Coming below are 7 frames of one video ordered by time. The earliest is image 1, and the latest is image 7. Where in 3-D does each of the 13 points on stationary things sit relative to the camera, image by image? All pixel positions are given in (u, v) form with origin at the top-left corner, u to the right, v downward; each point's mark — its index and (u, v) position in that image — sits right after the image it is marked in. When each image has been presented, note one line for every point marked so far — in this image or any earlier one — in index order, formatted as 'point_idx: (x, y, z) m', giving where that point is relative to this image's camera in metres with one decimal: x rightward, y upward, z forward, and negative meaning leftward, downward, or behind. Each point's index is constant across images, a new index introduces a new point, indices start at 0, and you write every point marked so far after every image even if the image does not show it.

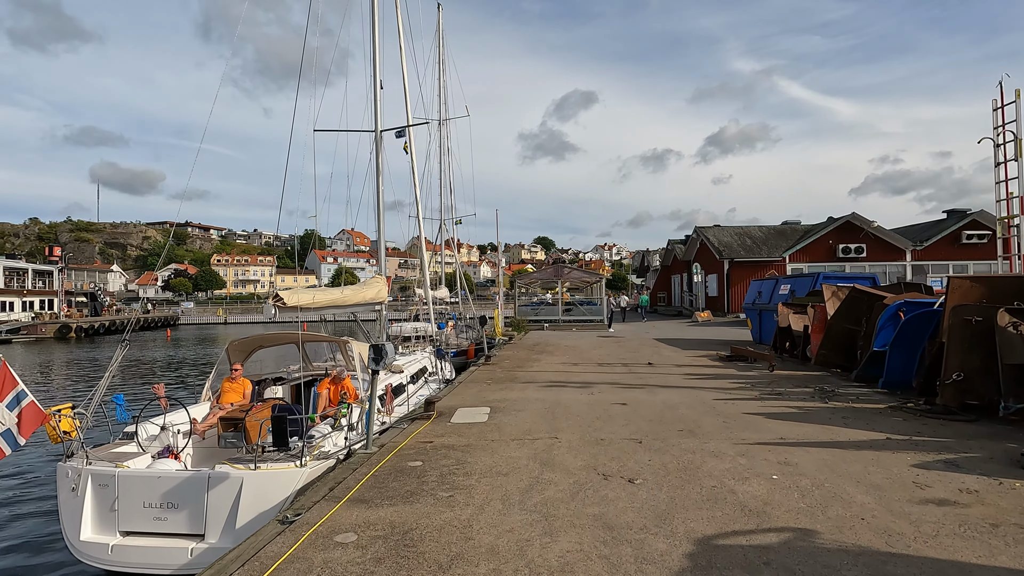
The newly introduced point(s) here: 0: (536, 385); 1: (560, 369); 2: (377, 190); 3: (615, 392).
0: (+0.4, -1.8, +10.1) m
1: (+1.1, -1.9, +12.4) m
2: (-3.9, +2.8, +15.5) m
3: (+1.8, -1.8, +9.2) m
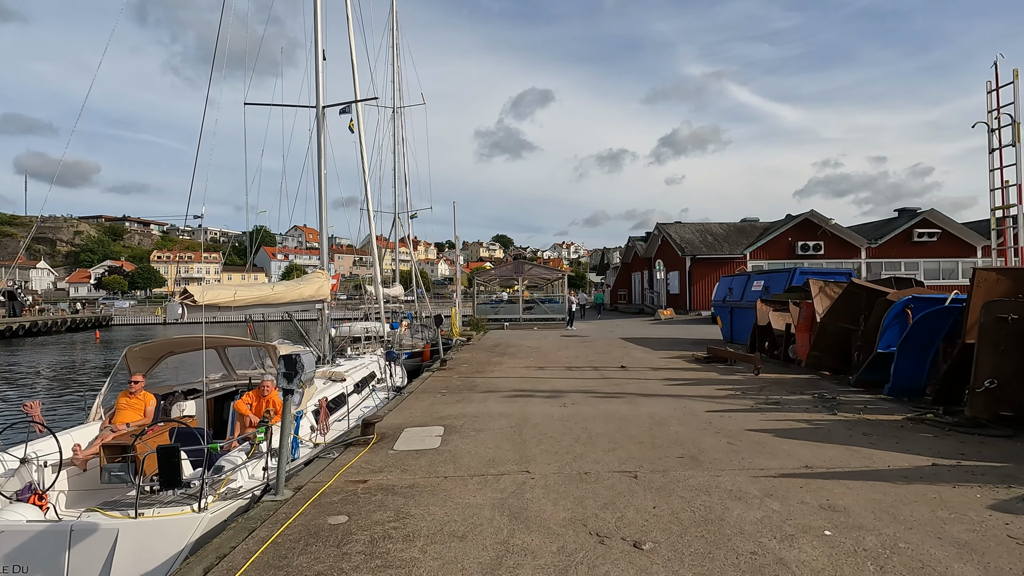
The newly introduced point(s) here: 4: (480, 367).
0: (-0.2, -1.8, +8.7) m
1: (+0.3, -1.8, +11.1) m
2: (-5.0, +2.9, +13.8) m
3: (+1.2, -1.7, +7.9) m
4: (-0.7, -1.8, +12.5) m
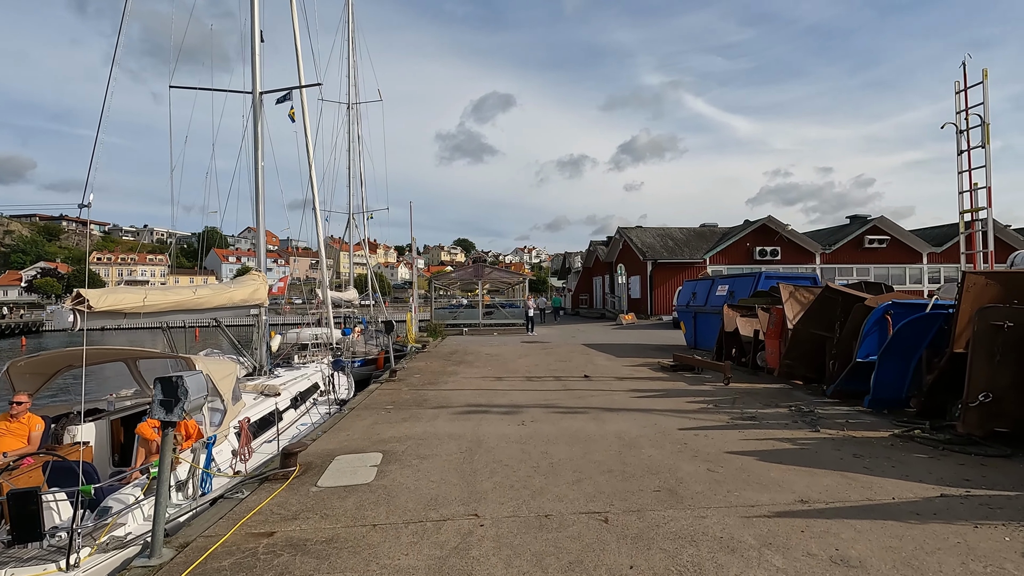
0: (-0.9, -1.8, +7.8) m
1: (-0.6, -1.9, +10.2) m
2: (-6.0, +2.8, +12.5) m
3: (+0.5, -1.8, +7.1) m
4: (-1.7, -1.9, +11.5) m
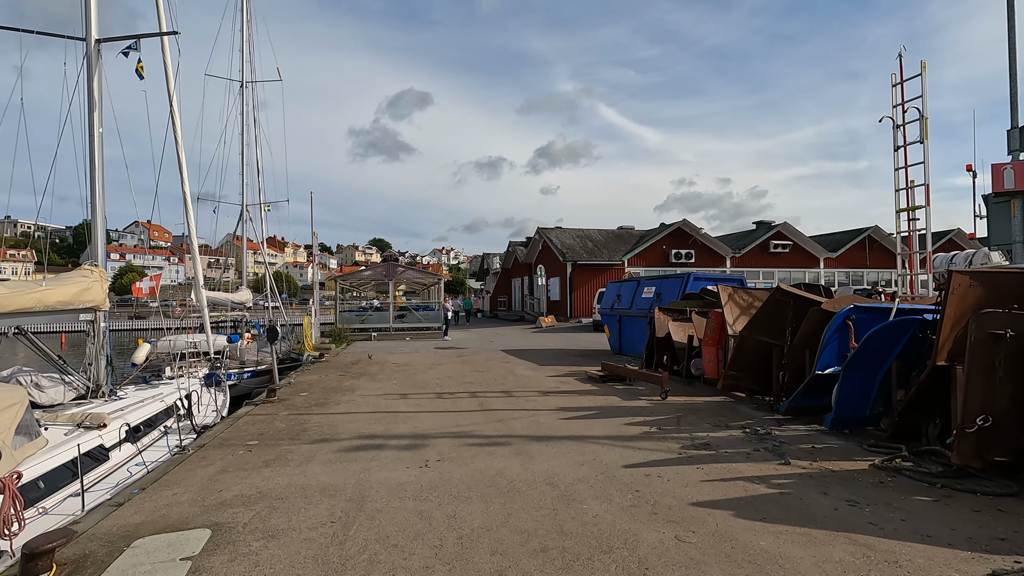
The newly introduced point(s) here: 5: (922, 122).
0: (-2.0, -1.8, +6.0) m
1: (-2.1, -1.9, +8.4) m
2: (-7.8, +2.8, +9.9) m
3: (-0.5, -1.8, +5.6) m
4: (-3.4, -1.9, +9.5) m
5: (+6.7, +2.7, +8.7) m
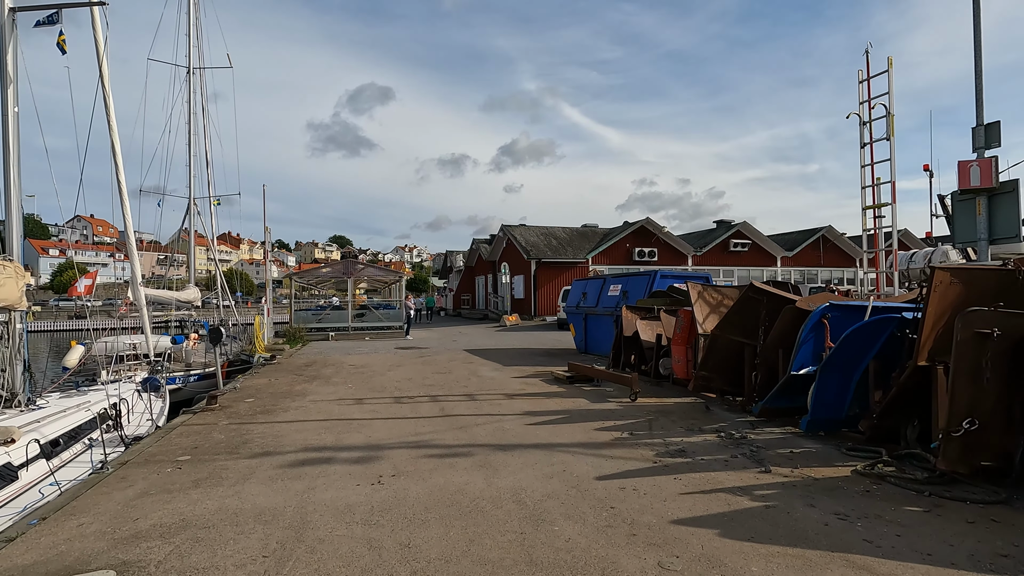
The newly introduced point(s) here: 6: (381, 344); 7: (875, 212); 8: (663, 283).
0: (-2.4, -1.8, +5.4) m
1: (-2.6, -1.8, +7.8) m
2: (-8.4, +2.9, +8.9) m
3: (-0.8, -1.7, +5.1) m
4: (-4.0, -1.9, +8.8) m
5: (+6.1, +2.7, +8.7) m
6: (-4.8, -2.0, +19.6) m
7: (+6.0, +1.3, +8.9) m
8: (+3.7, +0.1, +13.2) m
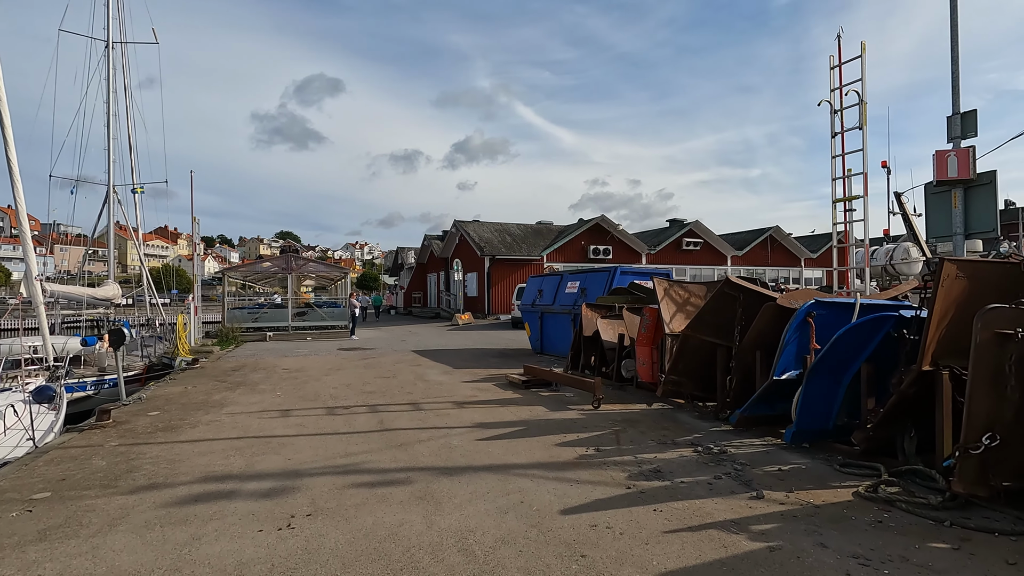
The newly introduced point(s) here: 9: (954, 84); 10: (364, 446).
0: (-2.8, -1.7, +4.2) m
1: (-3.3, -1.8, +6.7) m
2: (-9.1, +3.0, +7.2) m
3: (-1.3, -1.7, +4.1) m
4: (-4.7, -1.8, +7.6) m
5: (+5.4, +2.8, +8.2) m
6: (-6.4, -1.9, +18.2) m
7: (+5.3, +1.3, +8.5) m
8: (+2.6, +0.2, +12.6) m
9: (+6.0, +2.7, +7.2) m
10: (-1.6, -1.7, +5.7) m
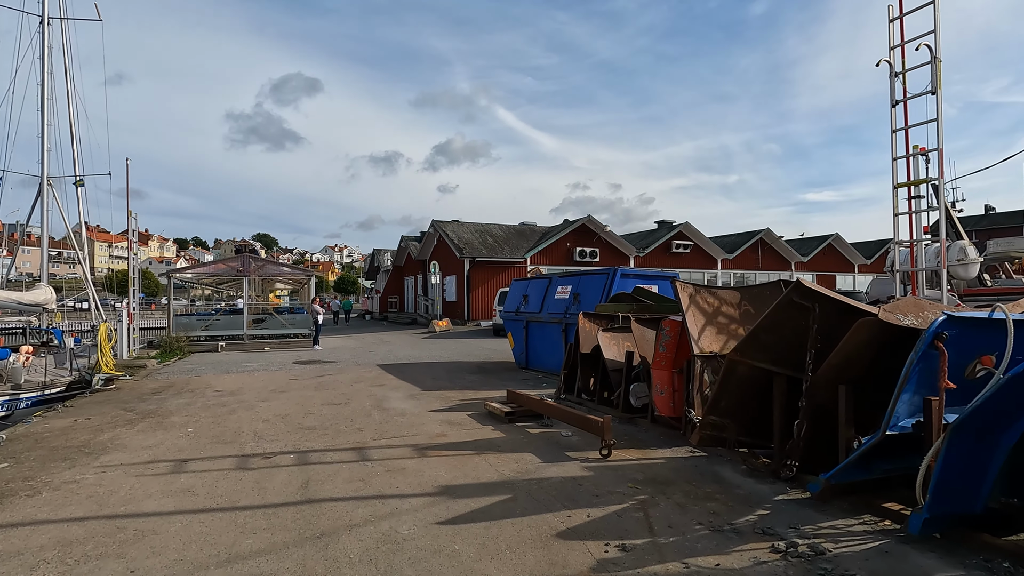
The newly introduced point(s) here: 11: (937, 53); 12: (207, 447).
0: (-2.9, -1.8, +2.2) m
1: (-3.5, -1.8, +4.6) m
2: (-9.3, +2.9, +5.0) m
3: (-1.4, -1.7, +2.1) m
4: (-4.9, -1.9, +5.5) m
5: (+5.1, +2.7, +6.5) m
6: (-7.0, -2.1, +16.0) m
7: (+5.0, +1.2, +6.8) m
8: (+2.2, +0.1, +10.7) m
9: (+5.8, +2.7, +5.5) m
10: (-1.7, -1.7, +3.8) m
11: (+5.2, +2.9, +6.6) m
12: (-3.6, -1.8, +6.3) m
